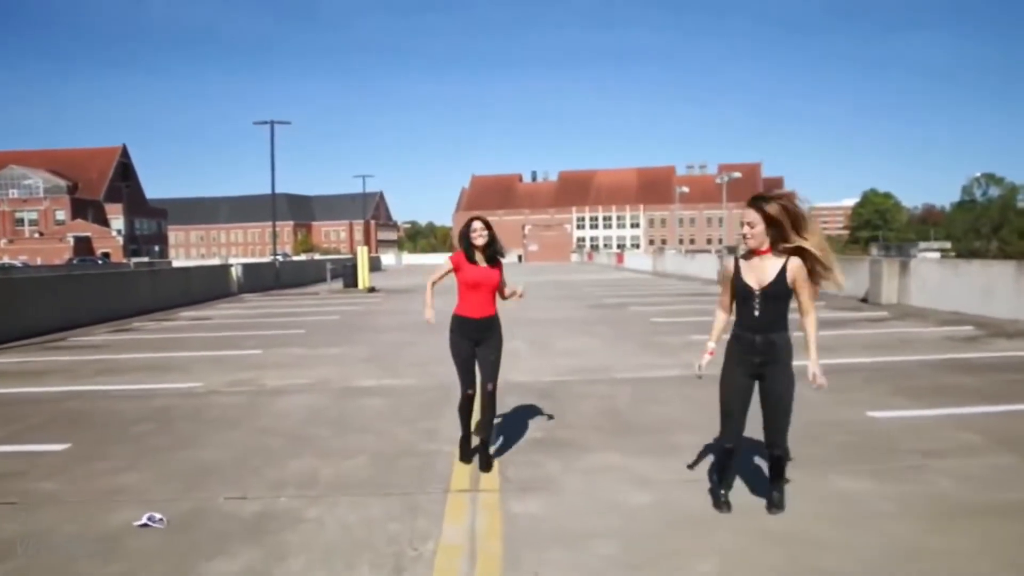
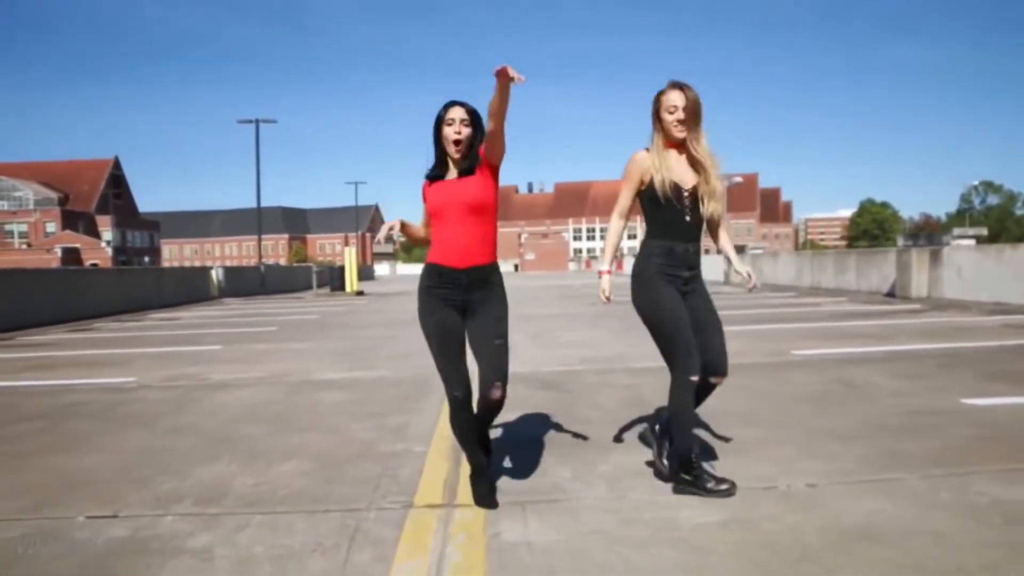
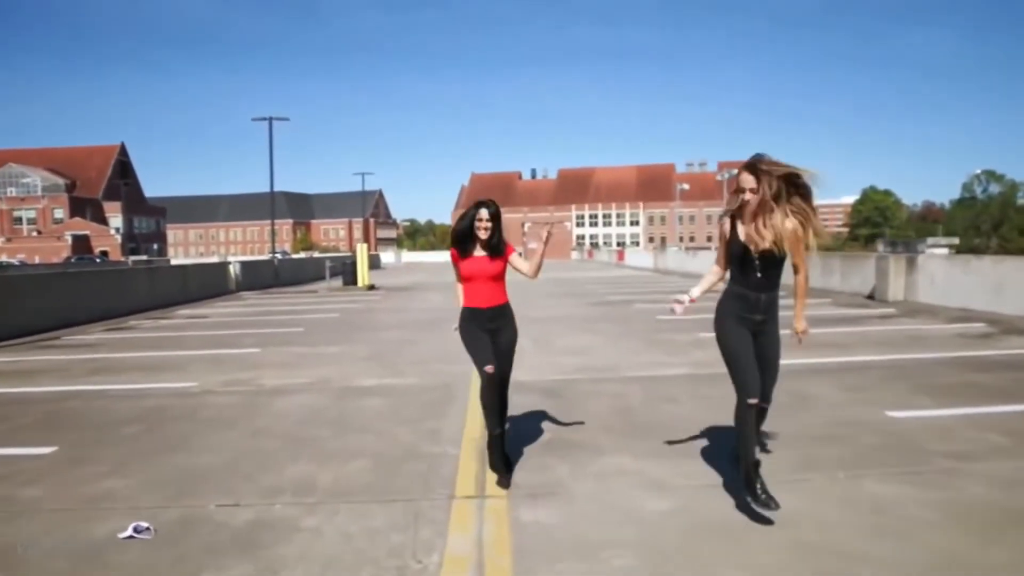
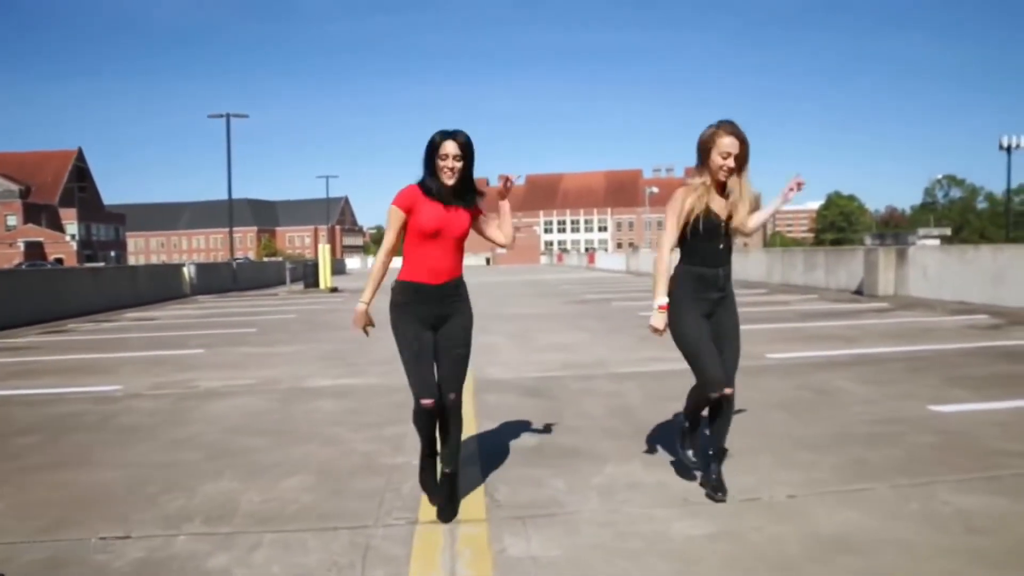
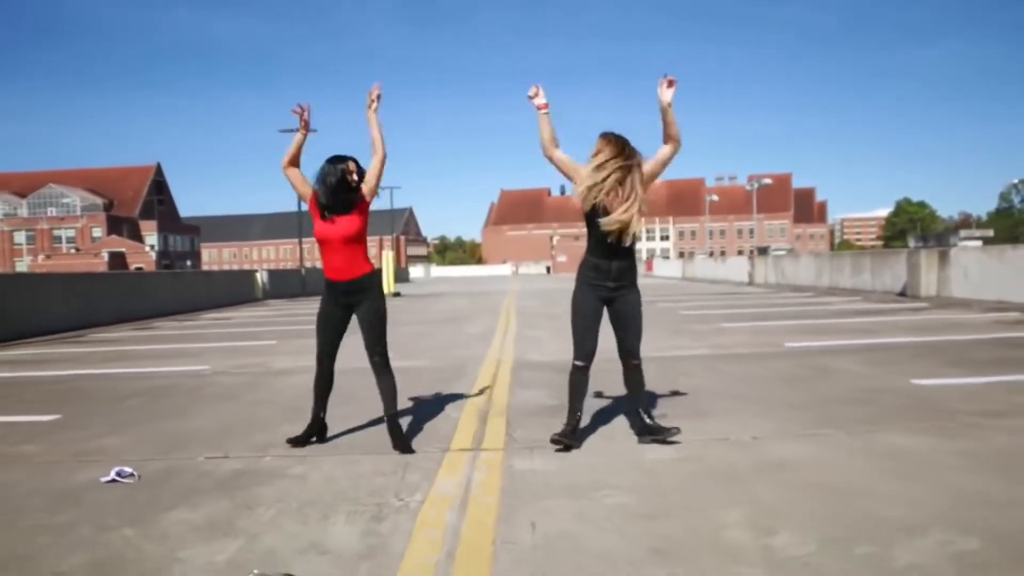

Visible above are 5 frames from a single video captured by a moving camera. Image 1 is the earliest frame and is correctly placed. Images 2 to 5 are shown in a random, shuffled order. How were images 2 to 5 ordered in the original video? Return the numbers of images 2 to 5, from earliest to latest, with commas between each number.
3, 4, 2, 5
